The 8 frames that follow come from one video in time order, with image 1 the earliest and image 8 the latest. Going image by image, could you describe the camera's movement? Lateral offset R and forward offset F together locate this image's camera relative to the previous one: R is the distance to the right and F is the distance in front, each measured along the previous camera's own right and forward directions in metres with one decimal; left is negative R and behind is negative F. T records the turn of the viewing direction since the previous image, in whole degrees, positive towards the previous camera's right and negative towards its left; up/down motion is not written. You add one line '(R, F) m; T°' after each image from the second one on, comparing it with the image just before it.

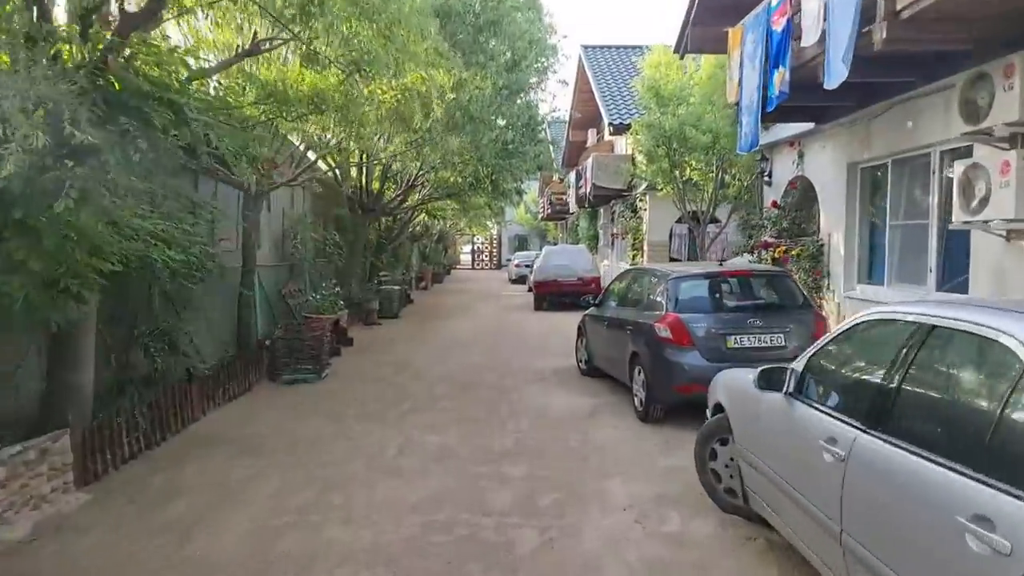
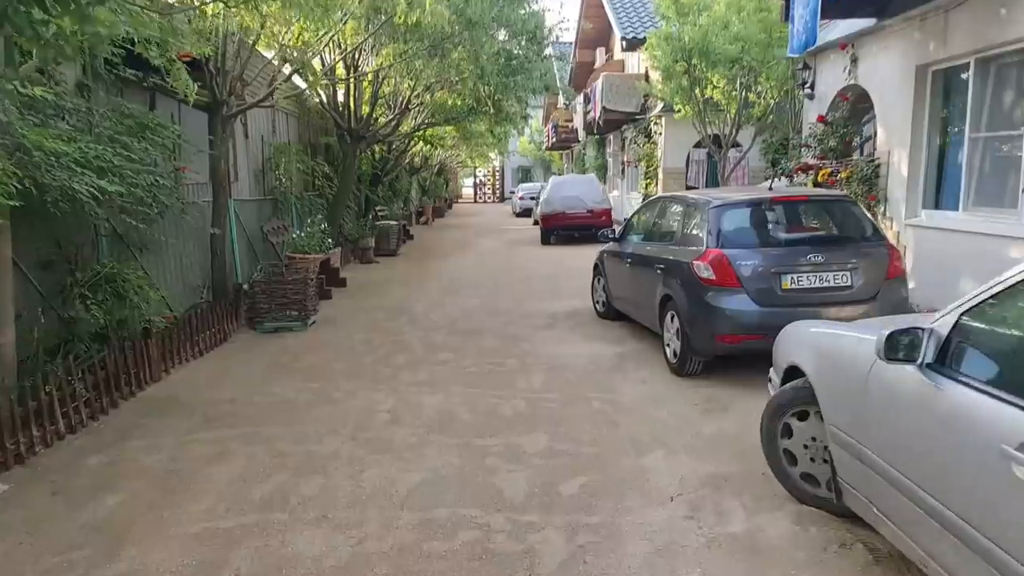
(-0.1, +1.2) m; 0°
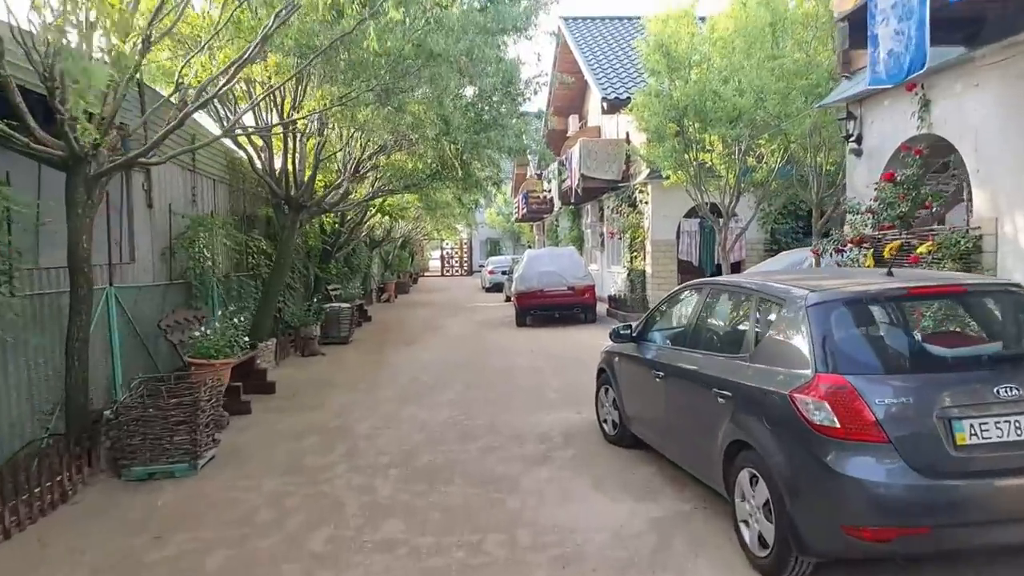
(-0.1, +2.5) m; +3°
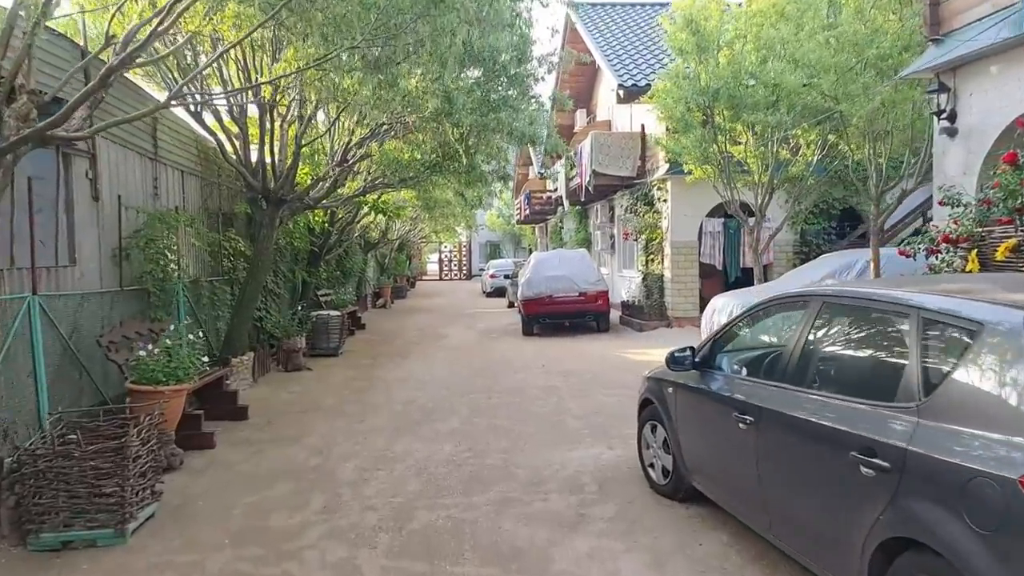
(-0.2, +1.5) m; 0°
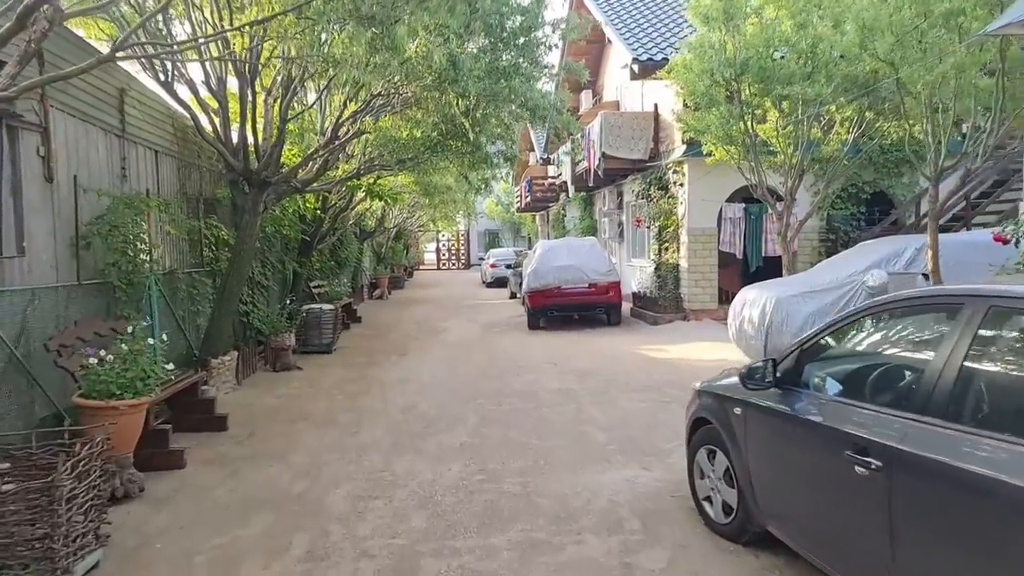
(-0.2, +1.0) m; 0°
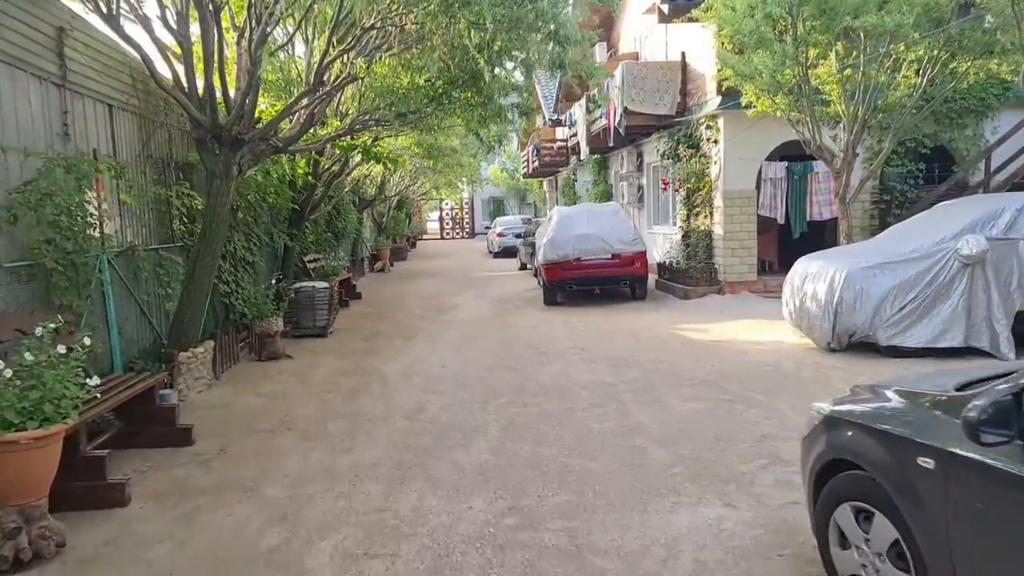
(-0.2, +1.5) m; 0°
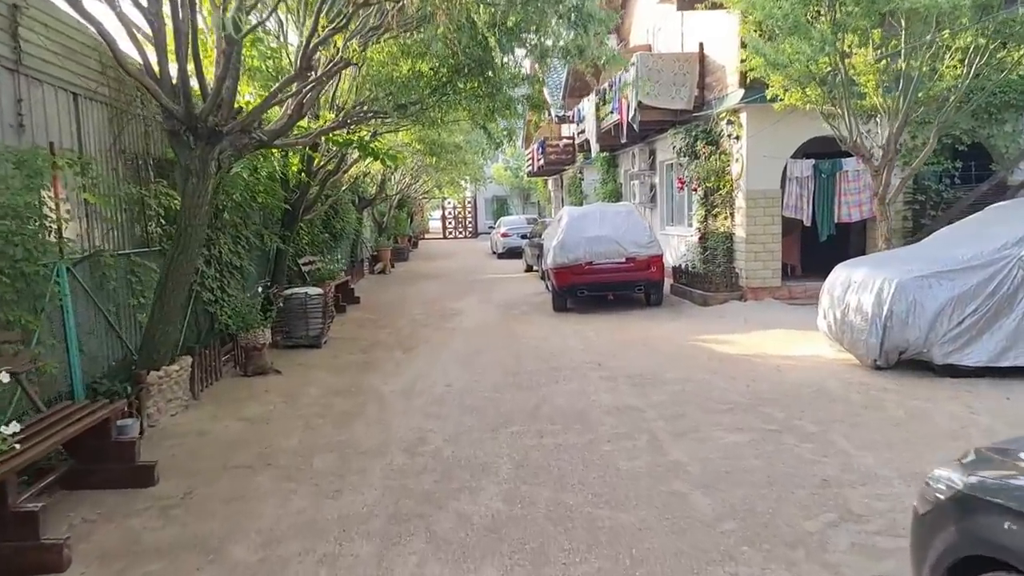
(-0.1, +0.9) m; 0°
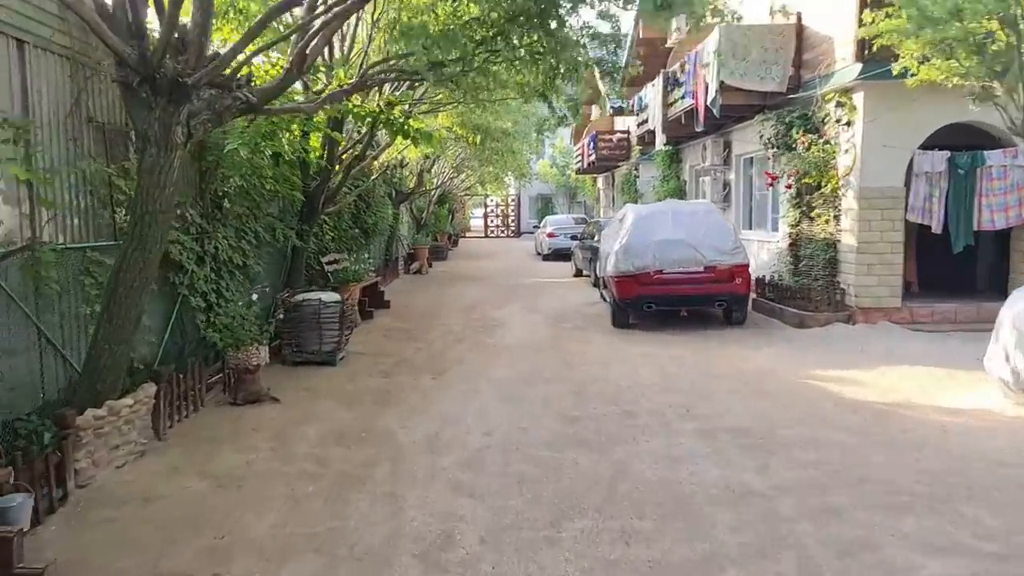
(-0.2, +2.0) m; -3°
